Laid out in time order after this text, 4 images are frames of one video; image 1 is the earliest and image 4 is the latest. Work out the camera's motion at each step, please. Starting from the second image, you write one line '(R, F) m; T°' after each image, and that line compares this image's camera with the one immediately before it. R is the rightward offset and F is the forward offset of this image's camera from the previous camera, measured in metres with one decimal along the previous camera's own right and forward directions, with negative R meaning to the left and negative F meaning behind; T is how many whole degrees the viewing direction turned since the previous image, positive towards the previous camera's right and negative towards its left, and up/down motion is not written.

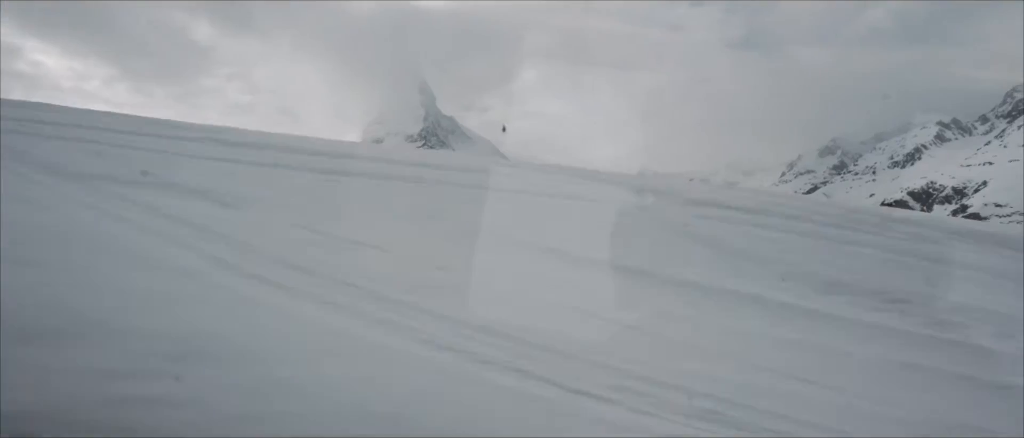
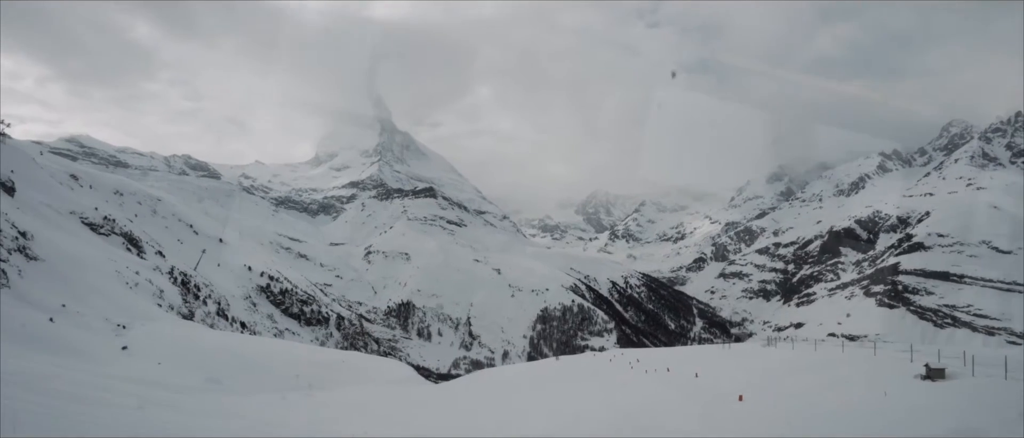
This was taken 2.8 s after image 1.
(-2.4, +0.8) m; +5°
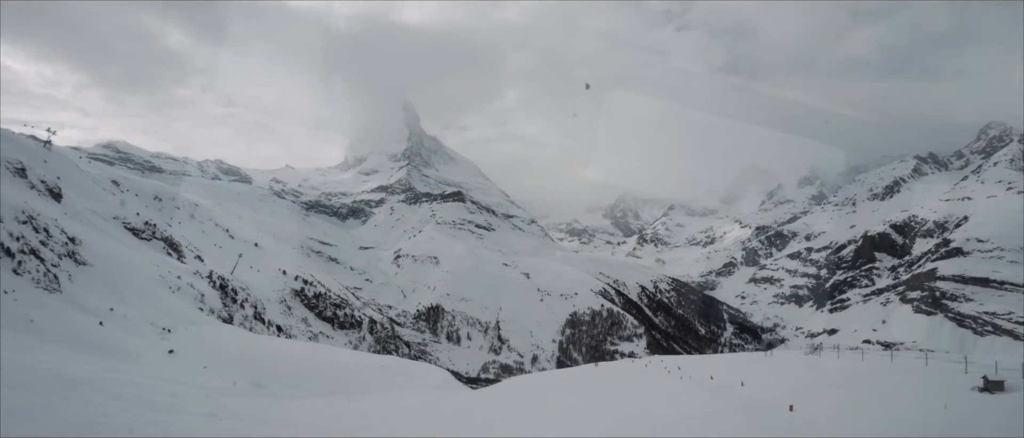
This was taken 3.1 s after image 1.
(-0.4, 0.0) m; -2°
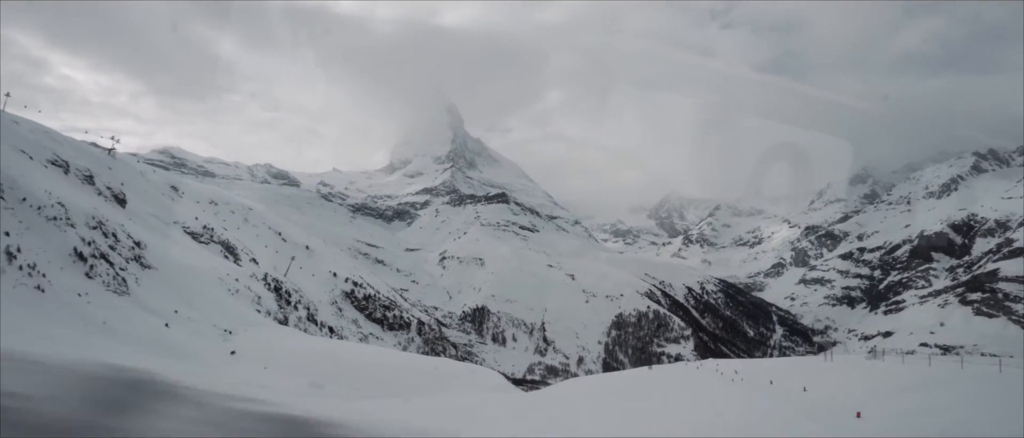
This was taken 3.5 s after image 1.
(-0.4, 0.0) m; -3°
